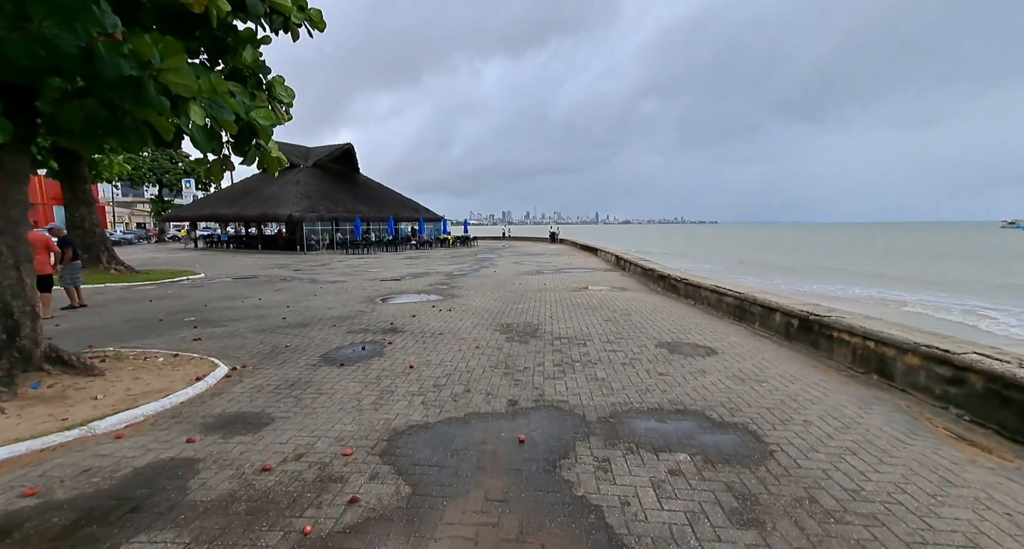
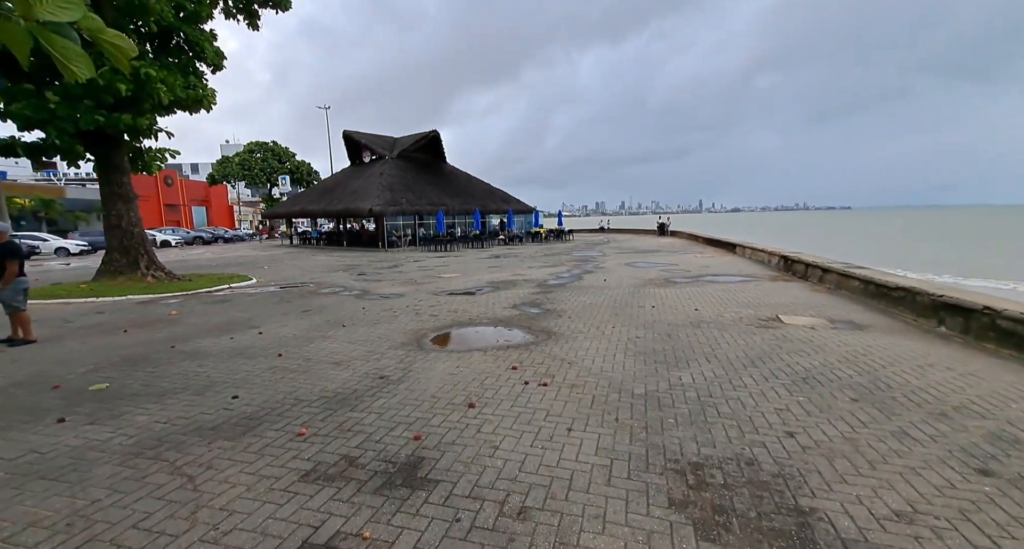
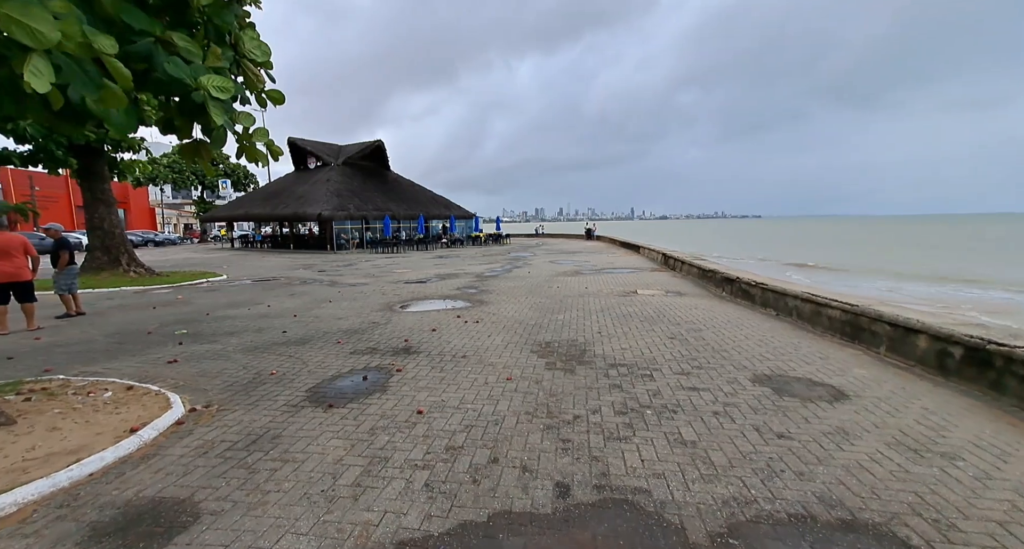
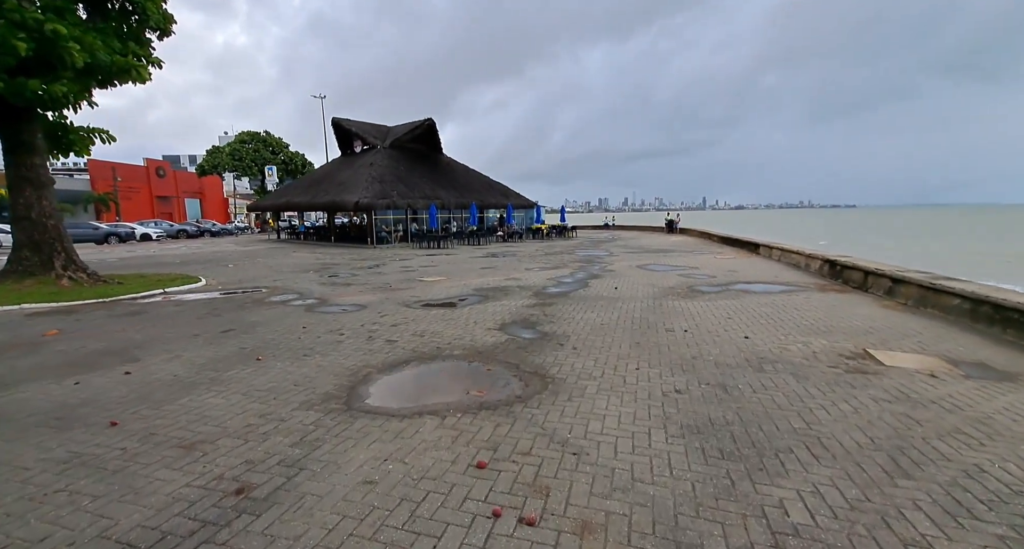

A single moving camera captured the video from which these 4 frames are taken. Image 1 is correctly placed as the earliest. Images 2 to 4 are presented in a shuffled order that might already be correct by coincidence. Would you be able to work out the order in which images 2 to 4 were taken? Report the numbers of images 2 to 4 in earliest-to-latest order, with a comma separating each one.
3, 2, 4
